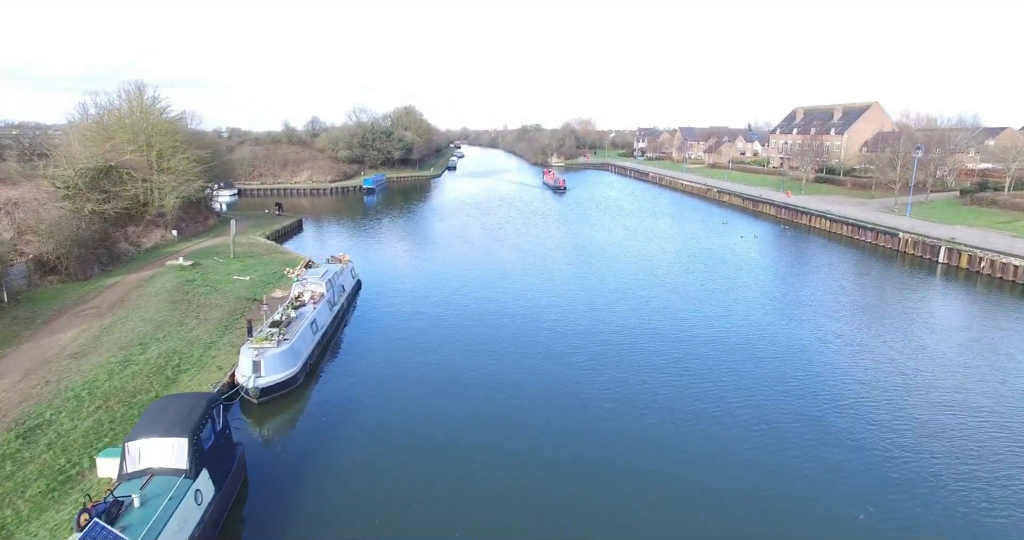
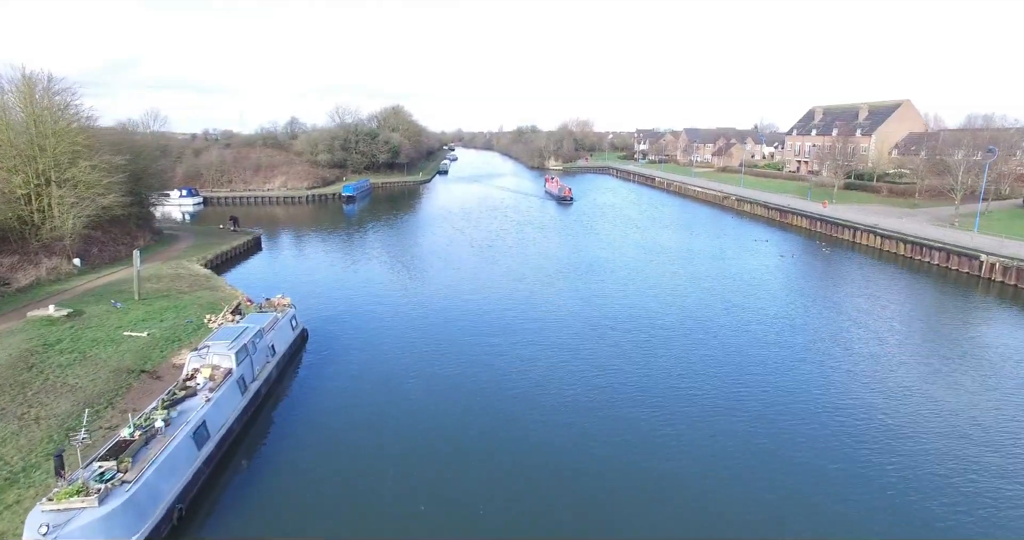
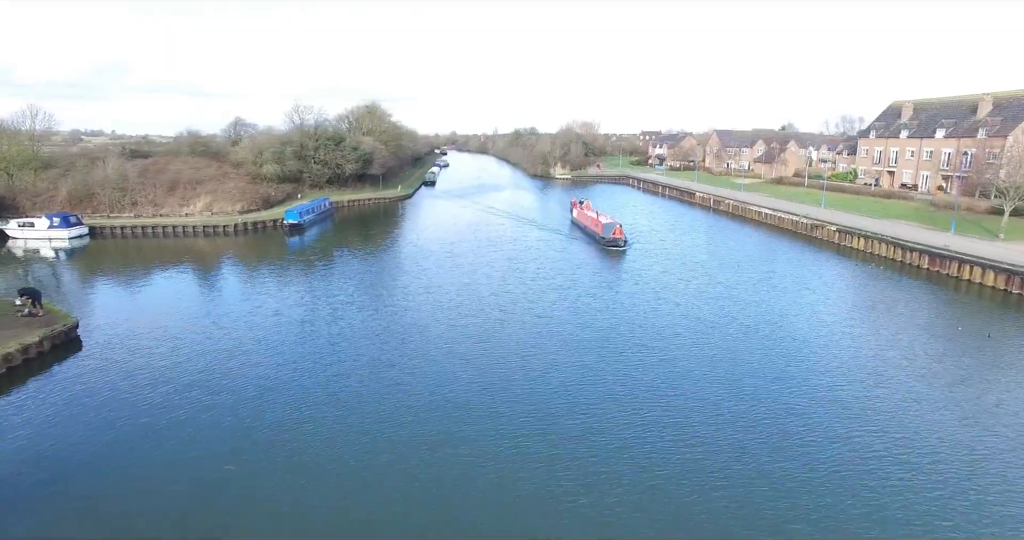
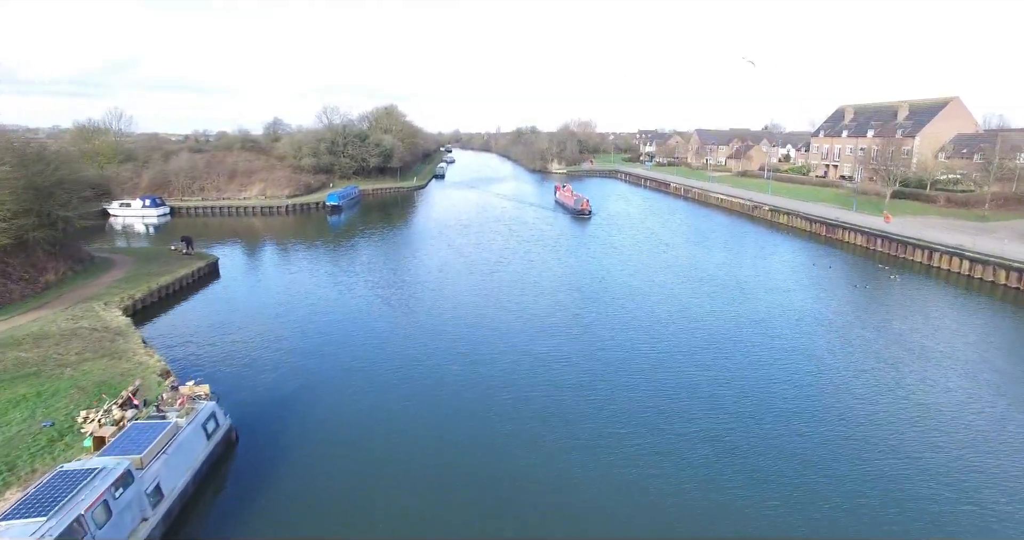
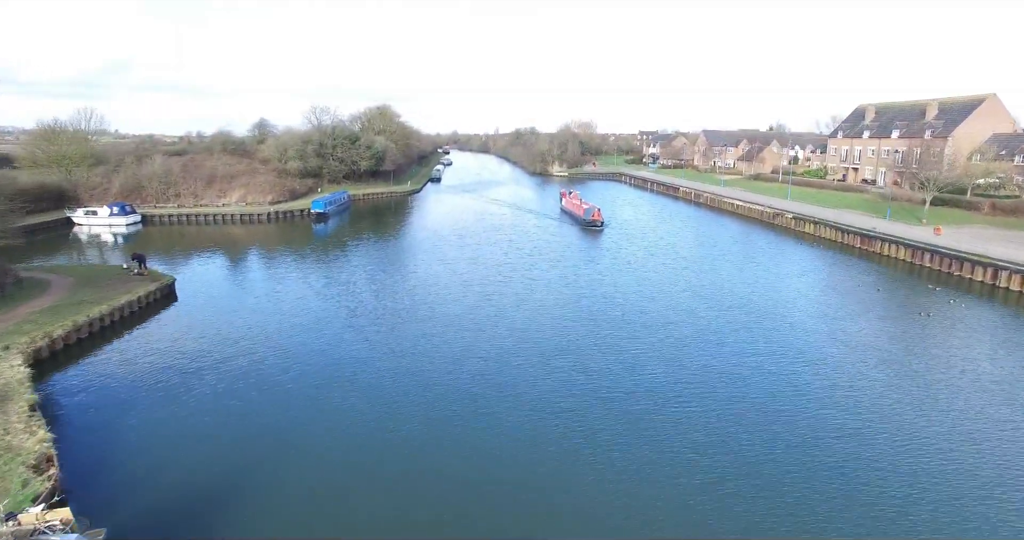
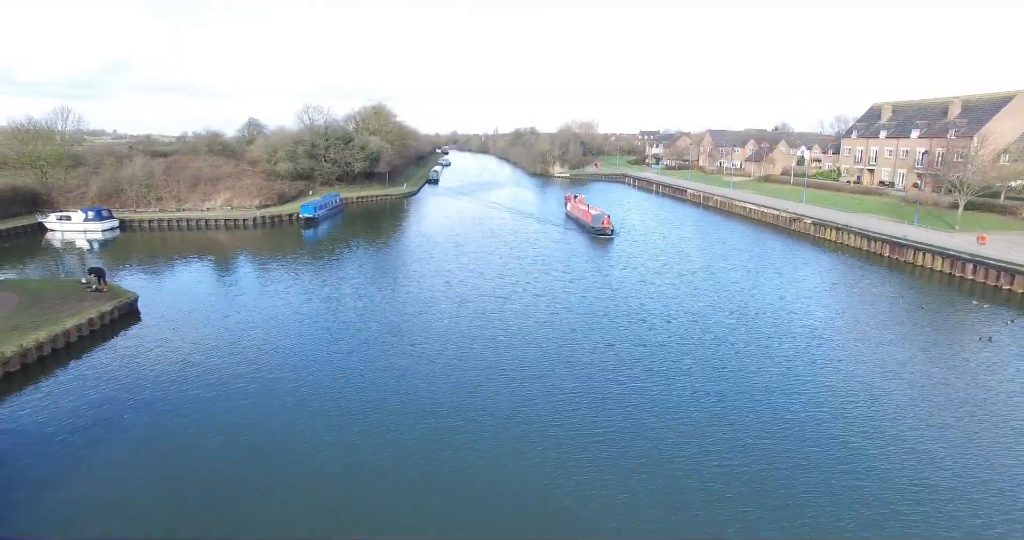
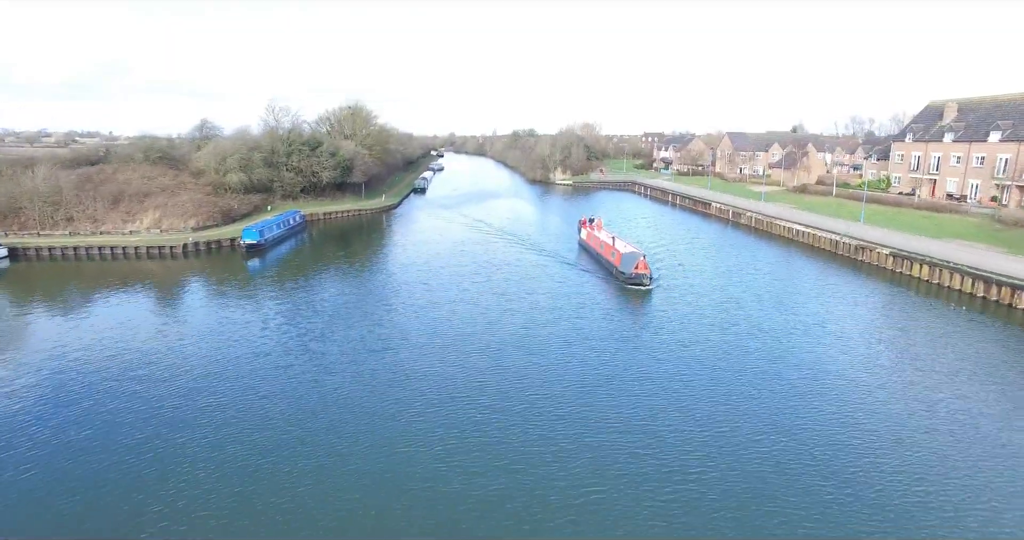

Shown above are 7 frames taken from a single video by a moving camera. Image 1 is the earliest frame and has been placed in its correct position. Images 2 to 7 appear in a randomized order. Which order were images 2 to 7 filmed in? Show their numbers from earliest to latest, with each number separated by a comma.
2, 4, 5, 6, 3, 7
